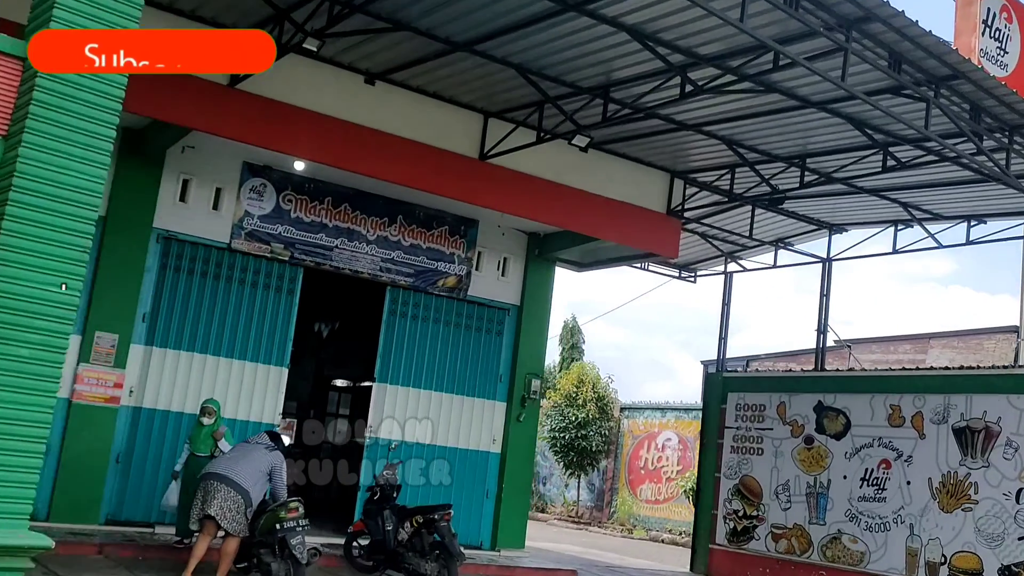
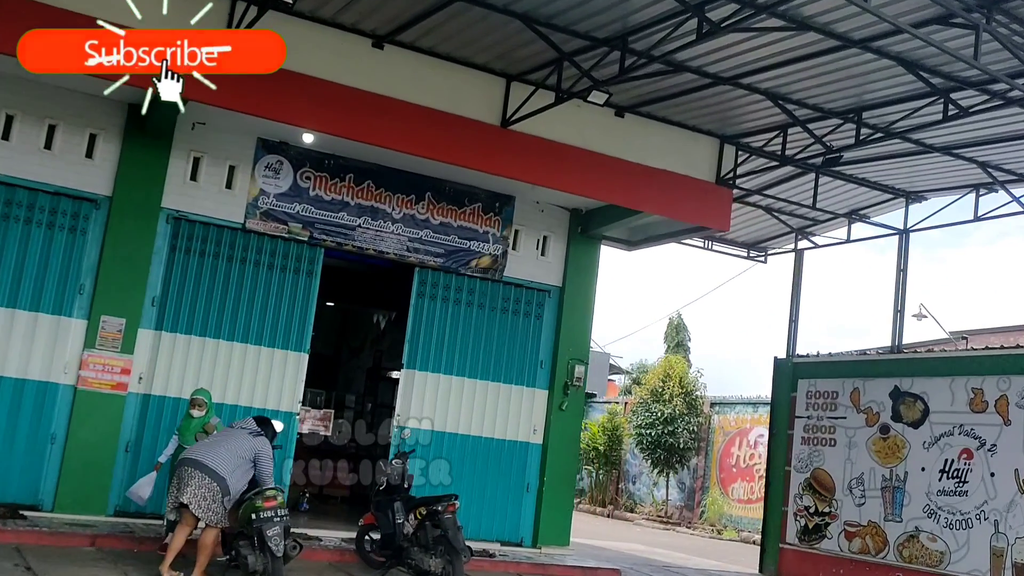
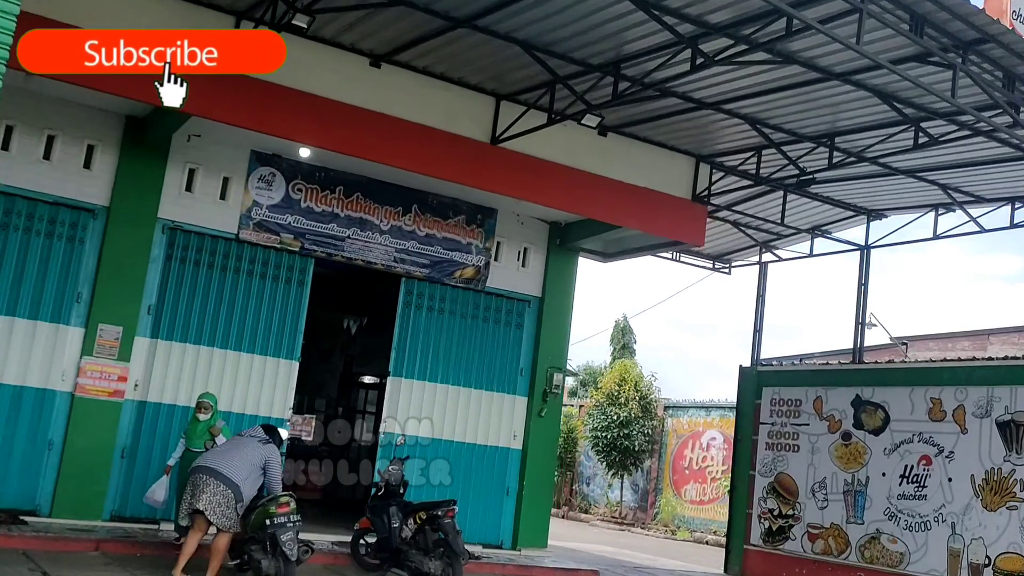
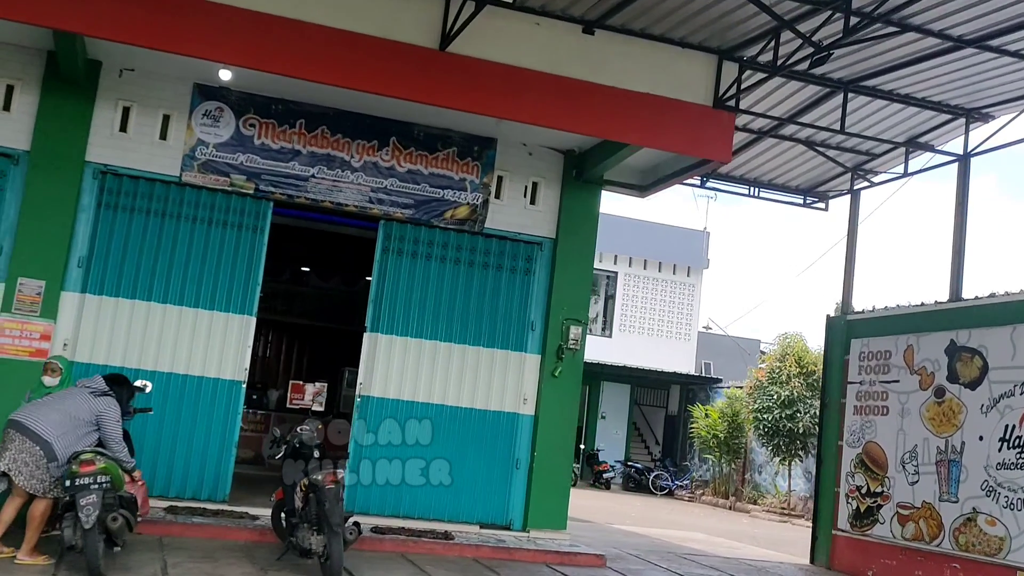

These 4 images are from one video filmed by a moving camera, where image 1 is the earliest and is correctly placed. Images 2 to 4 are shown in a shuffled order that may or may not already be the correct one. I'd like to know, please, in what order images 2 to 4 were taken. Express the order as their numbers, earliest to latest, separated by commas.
3, 2, 4
